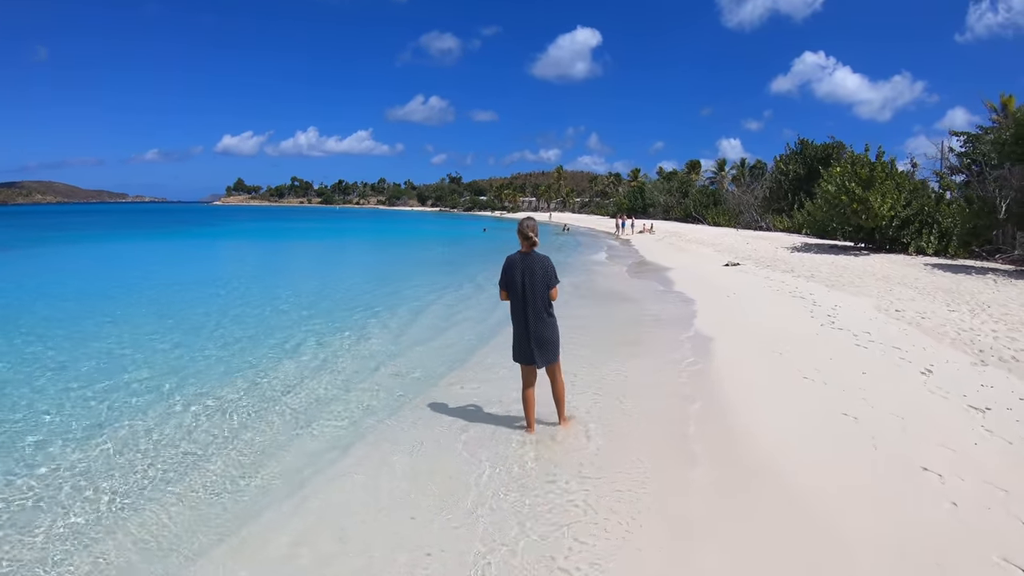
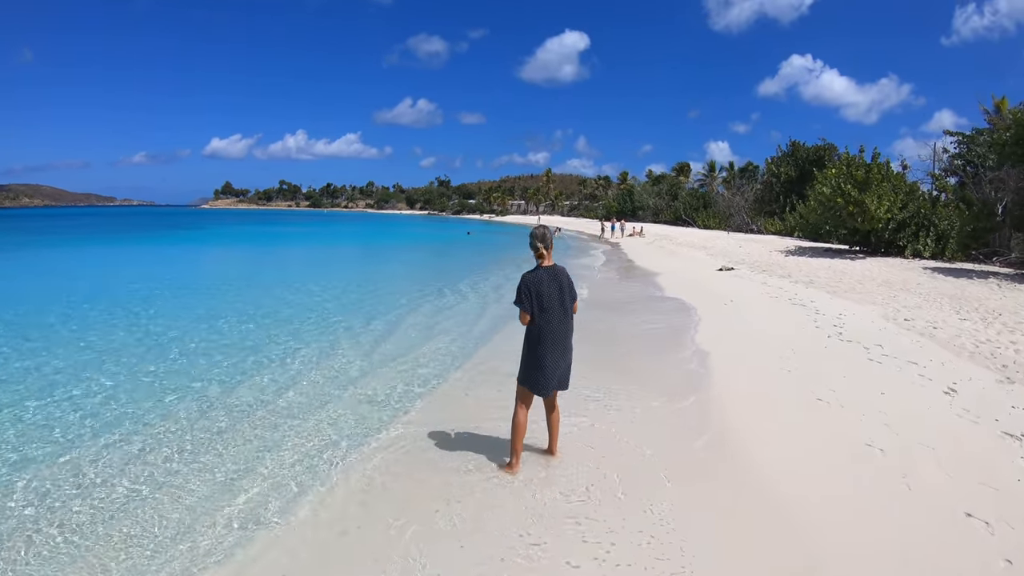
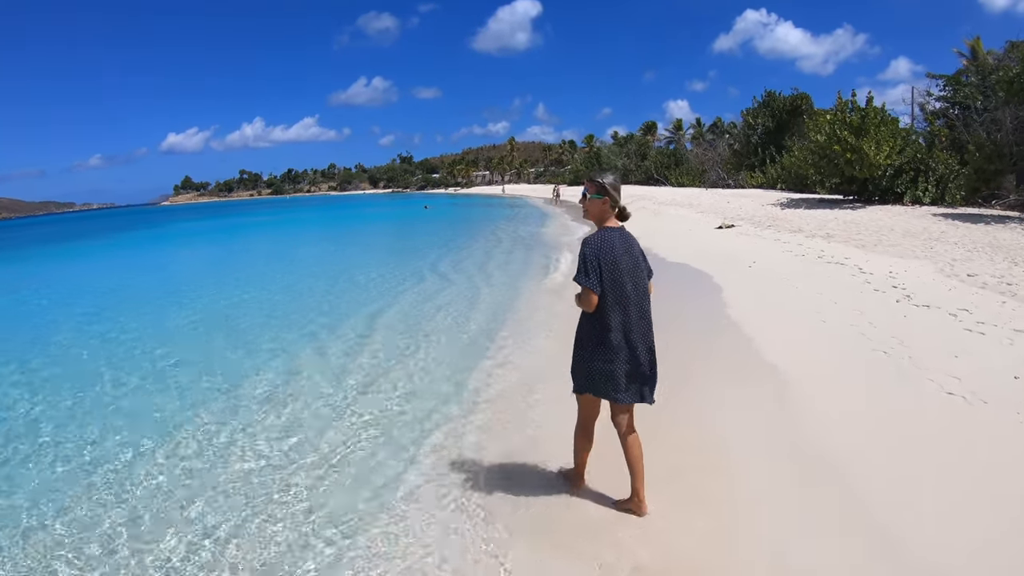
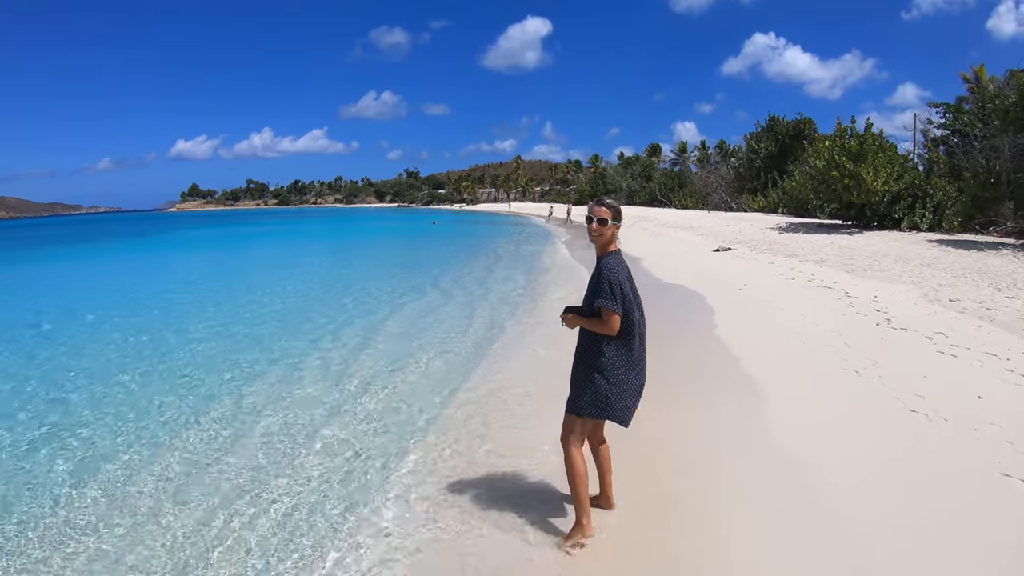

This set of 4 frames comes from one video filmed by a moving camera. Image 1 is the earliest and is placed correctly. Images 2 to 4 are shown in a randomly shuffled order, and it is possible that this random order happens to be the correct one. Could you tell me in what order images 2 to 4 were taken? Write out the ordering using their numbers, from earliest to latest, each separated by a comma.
2, 4, 3
